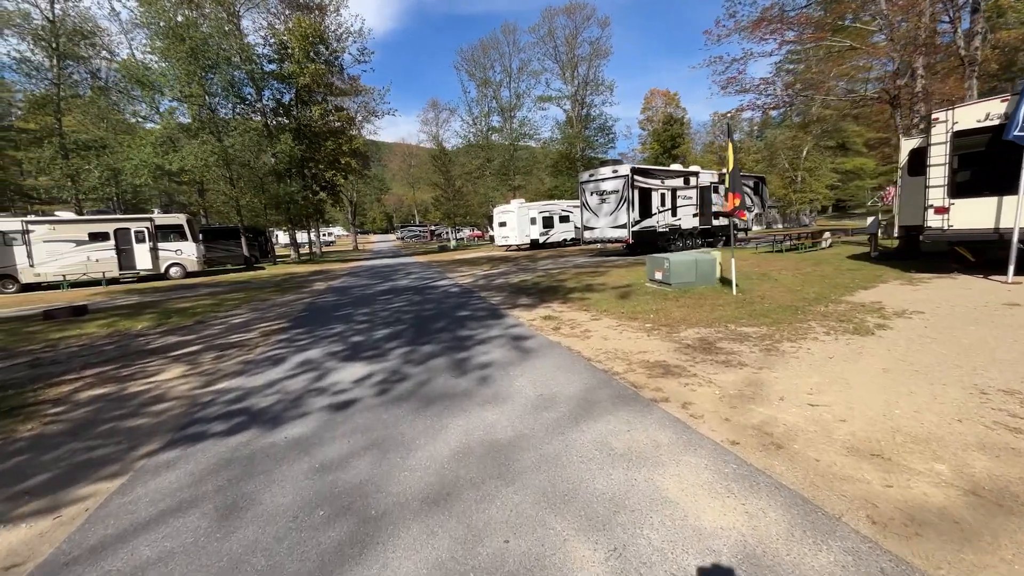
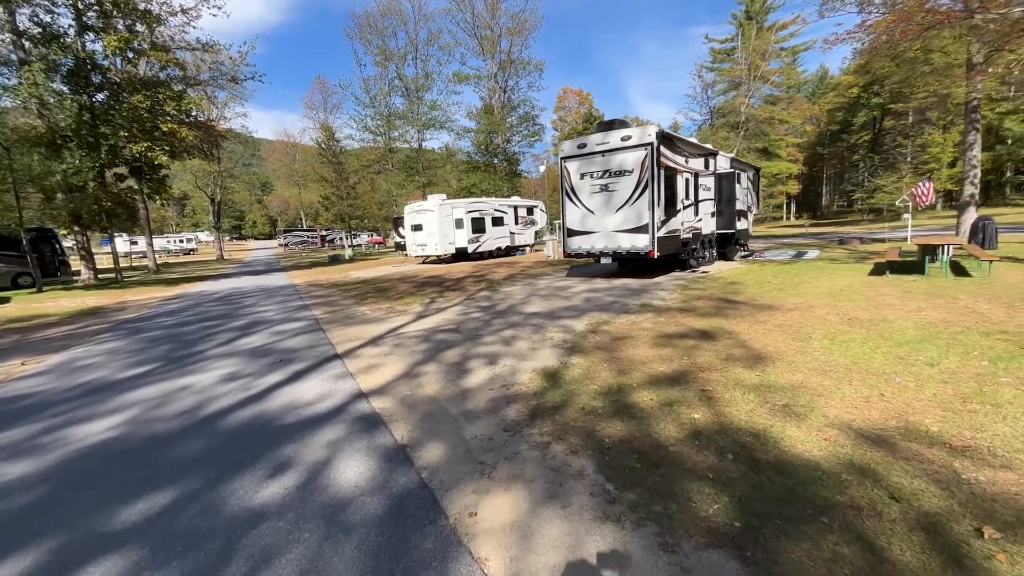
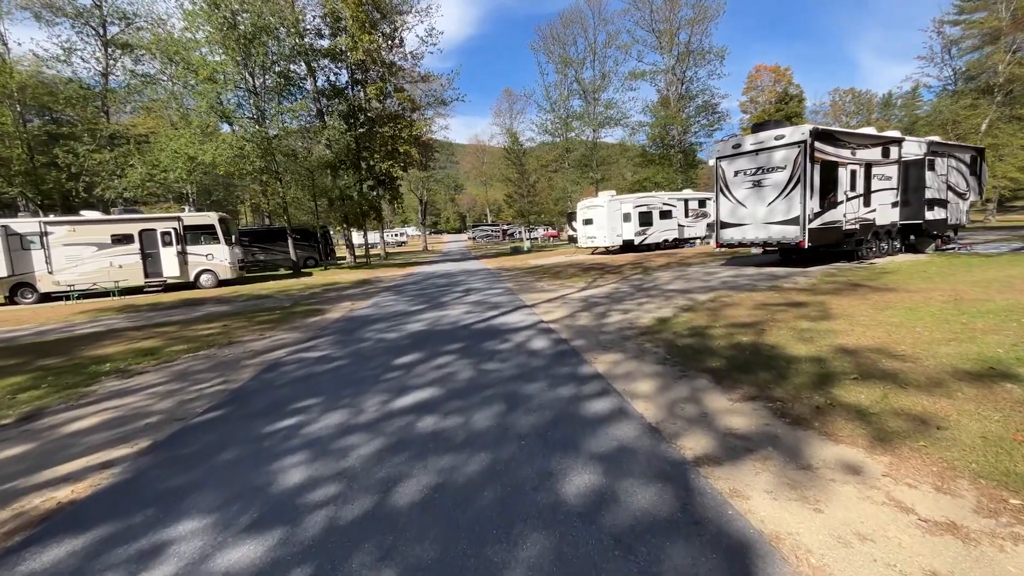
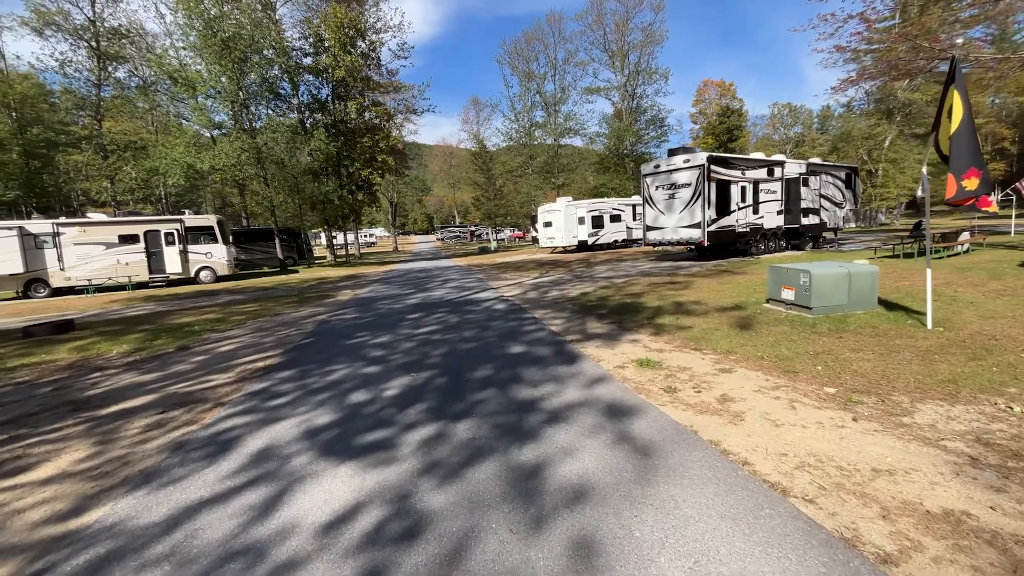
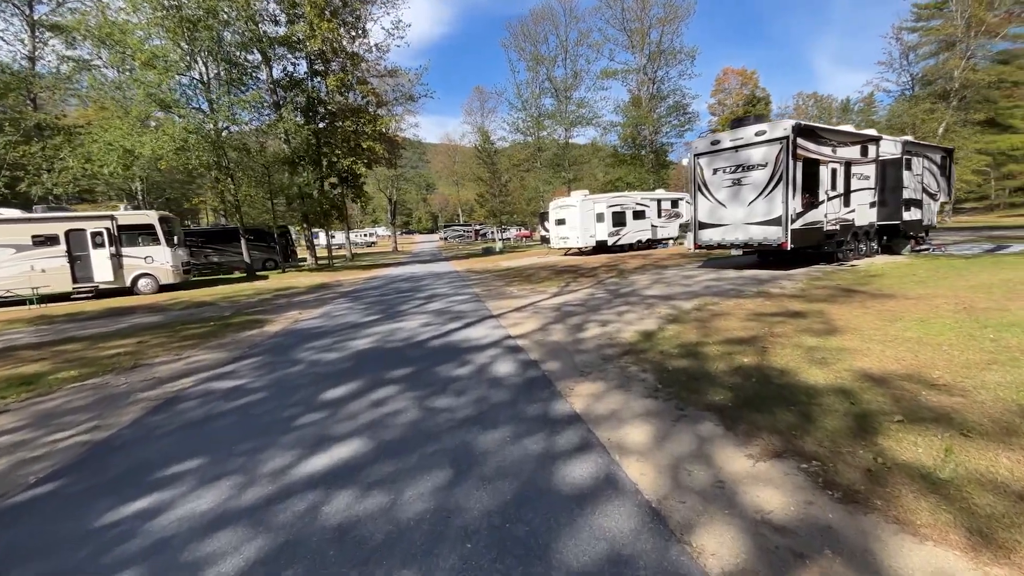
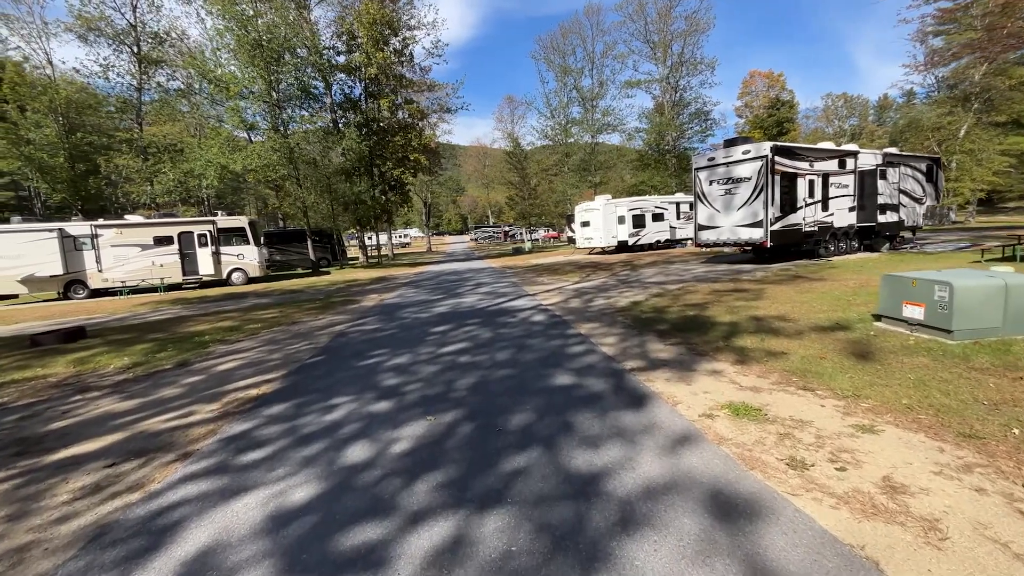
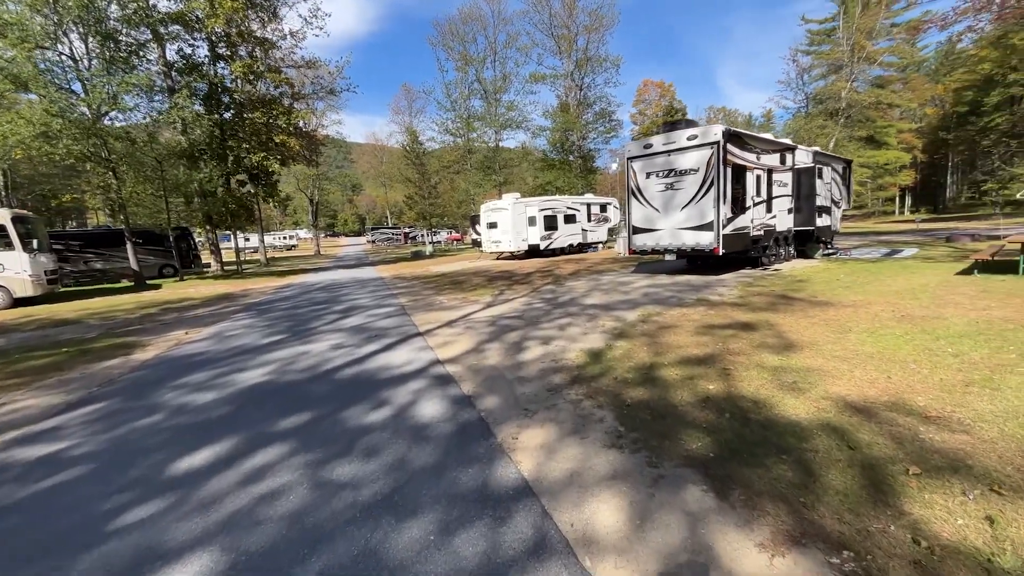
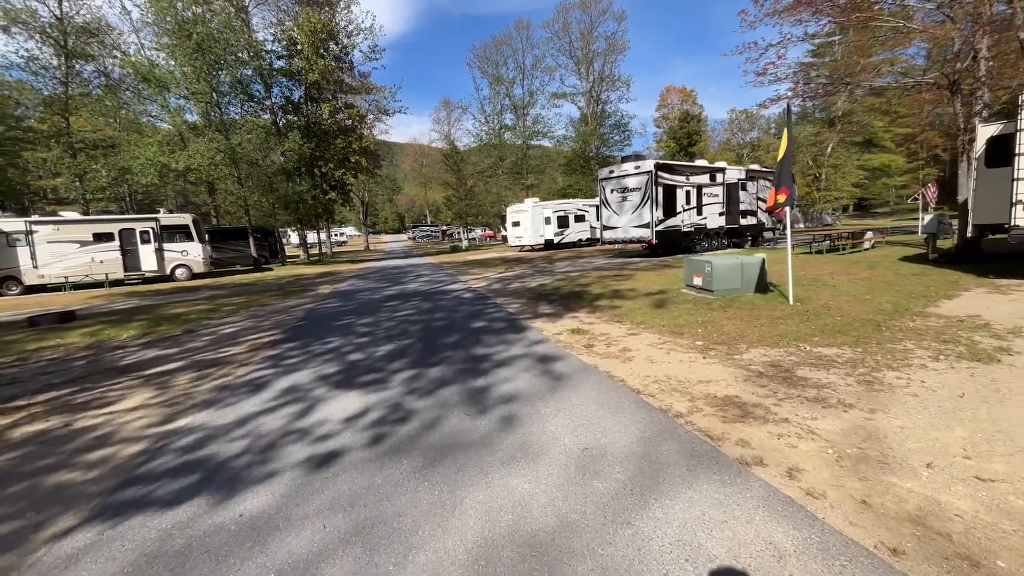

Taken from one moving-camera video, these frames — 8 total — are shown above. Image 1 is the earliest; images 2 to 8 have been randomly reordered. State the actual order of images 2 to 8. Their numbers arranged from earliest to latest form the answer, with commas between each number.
8, 4, 6, 3, 5, 7, 2
